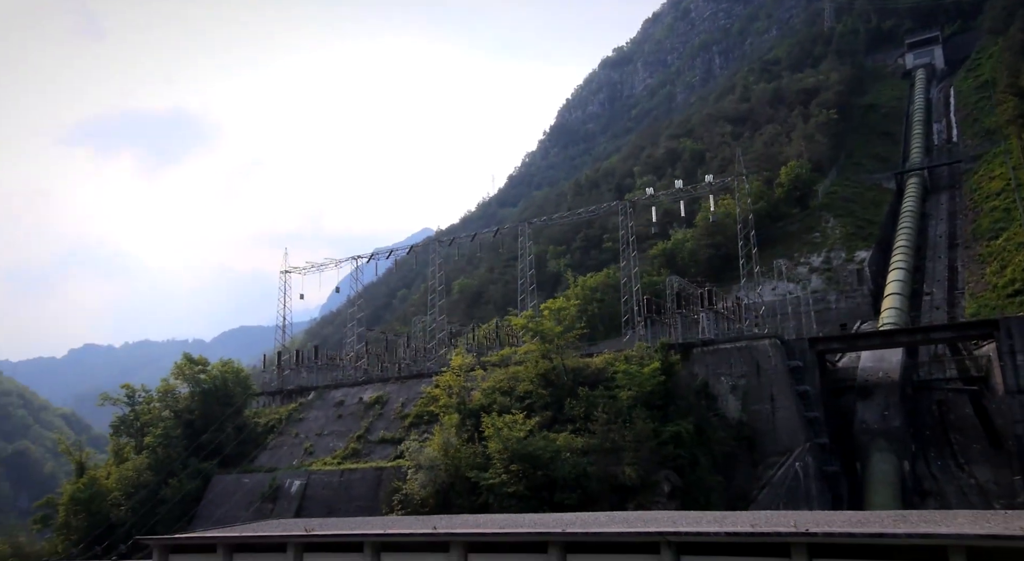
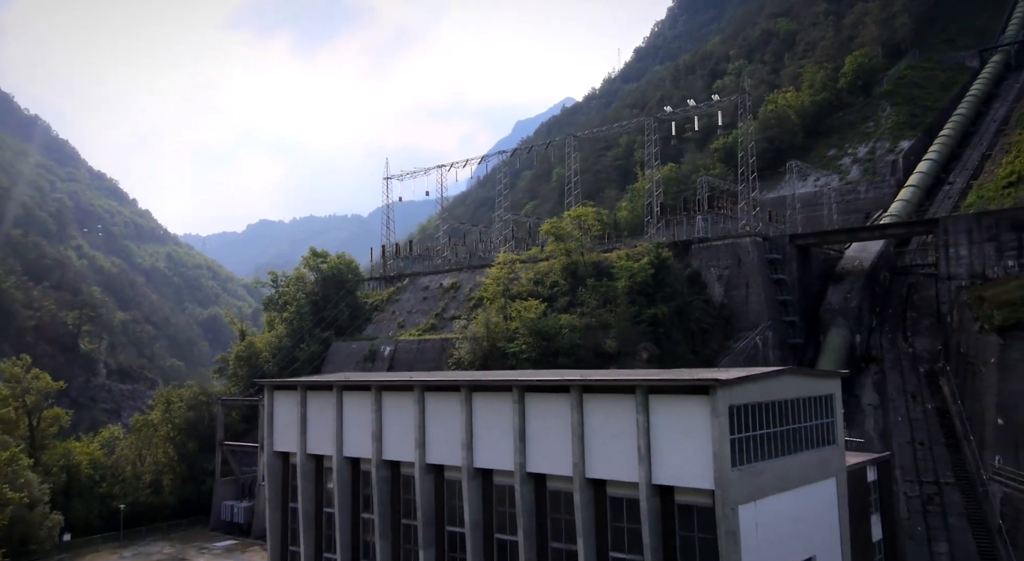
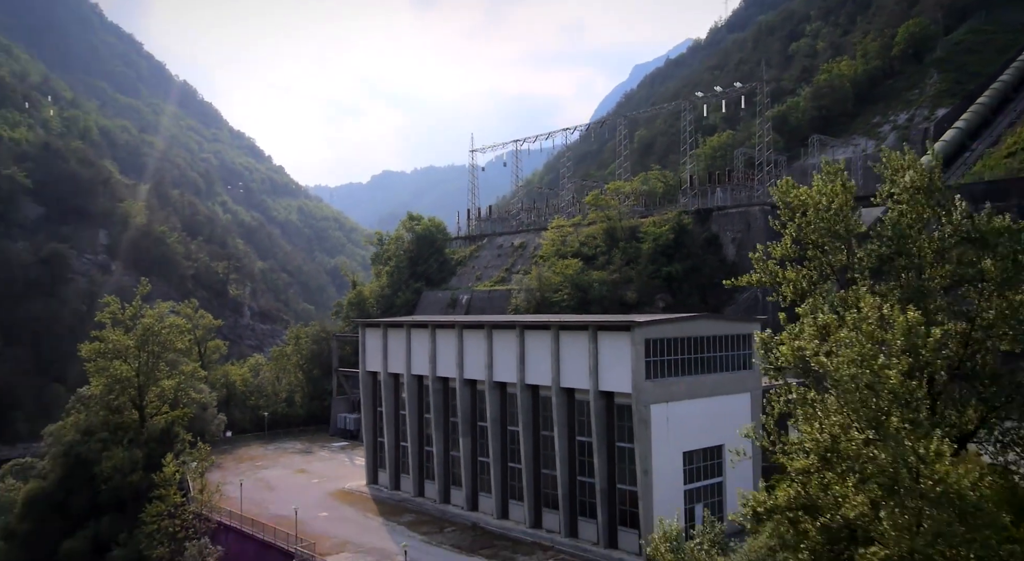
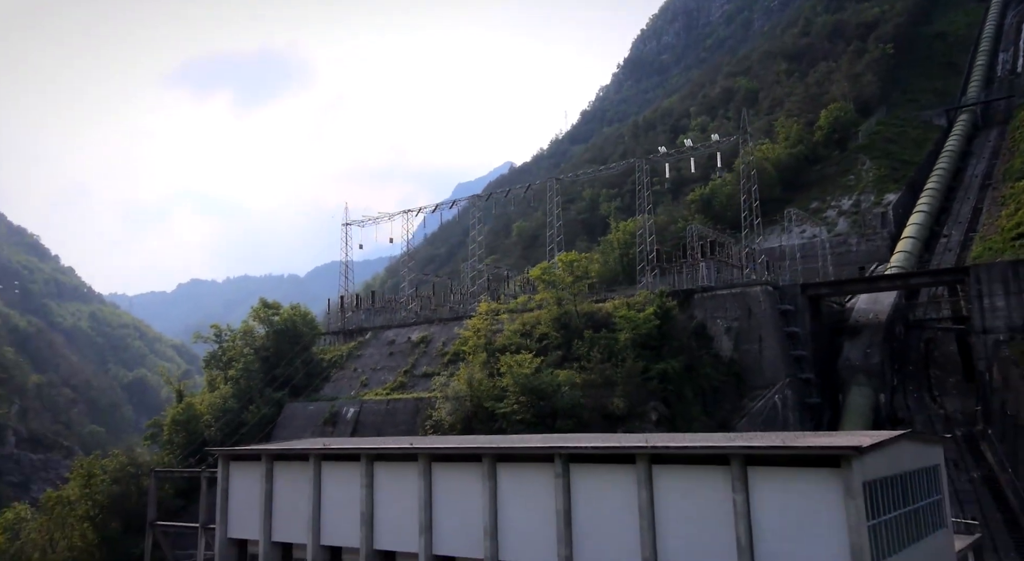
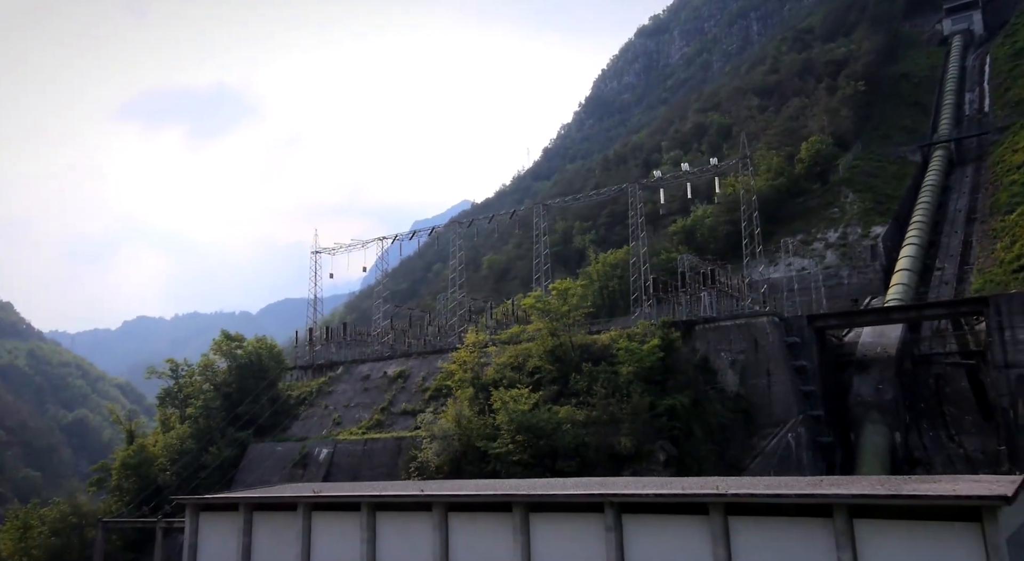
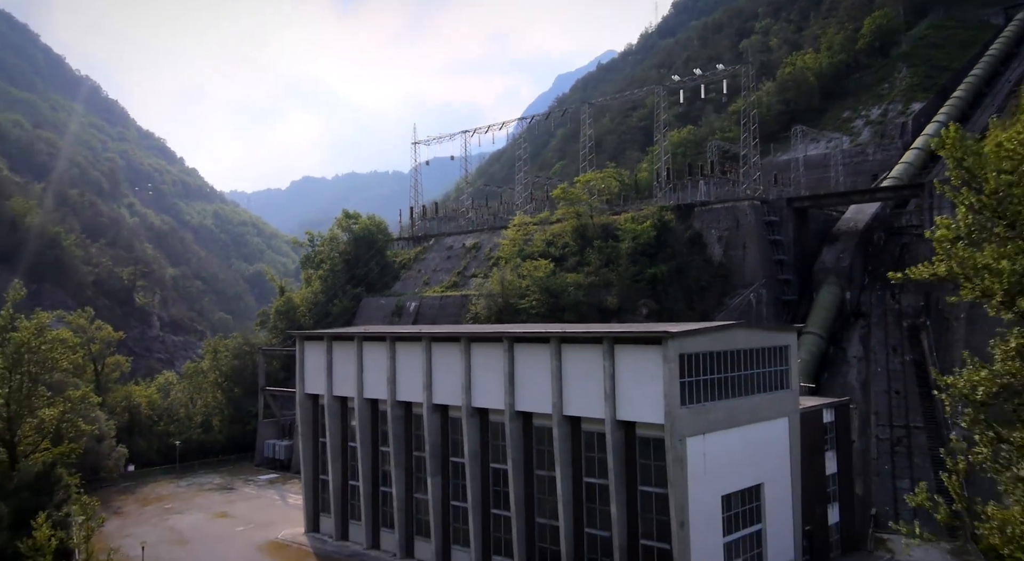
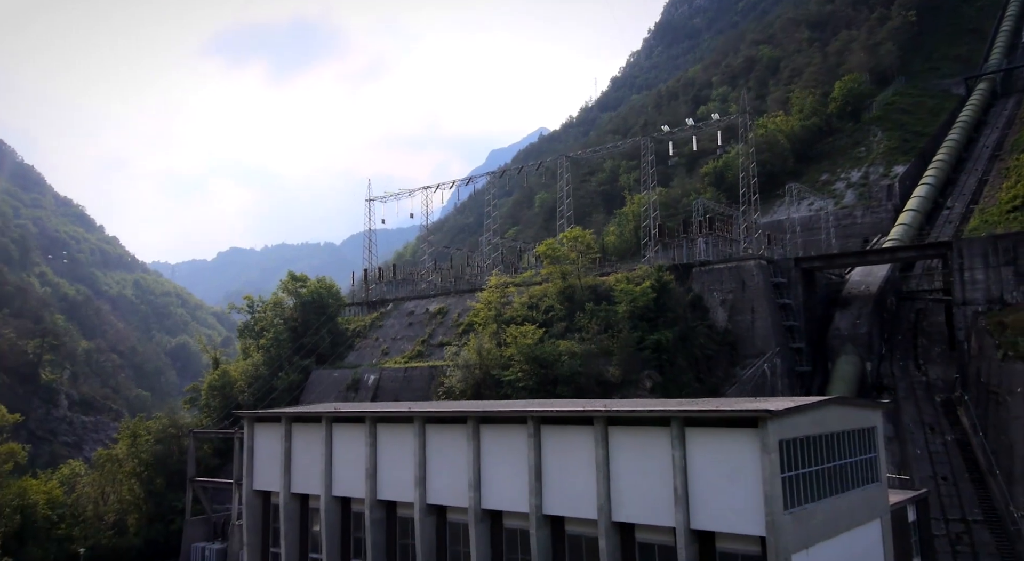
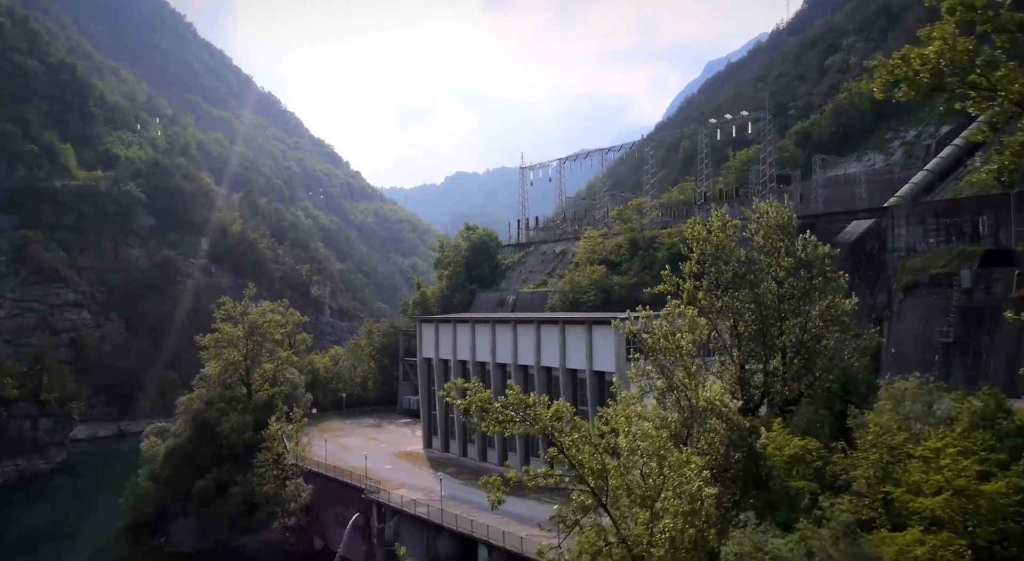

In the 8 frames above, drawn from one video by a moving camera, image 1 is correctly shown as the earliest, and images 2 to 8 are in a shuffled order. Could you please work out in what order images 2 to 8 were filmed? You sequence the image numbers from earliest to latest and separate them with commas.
5, 4, 7, 2, 6, 3, 8
